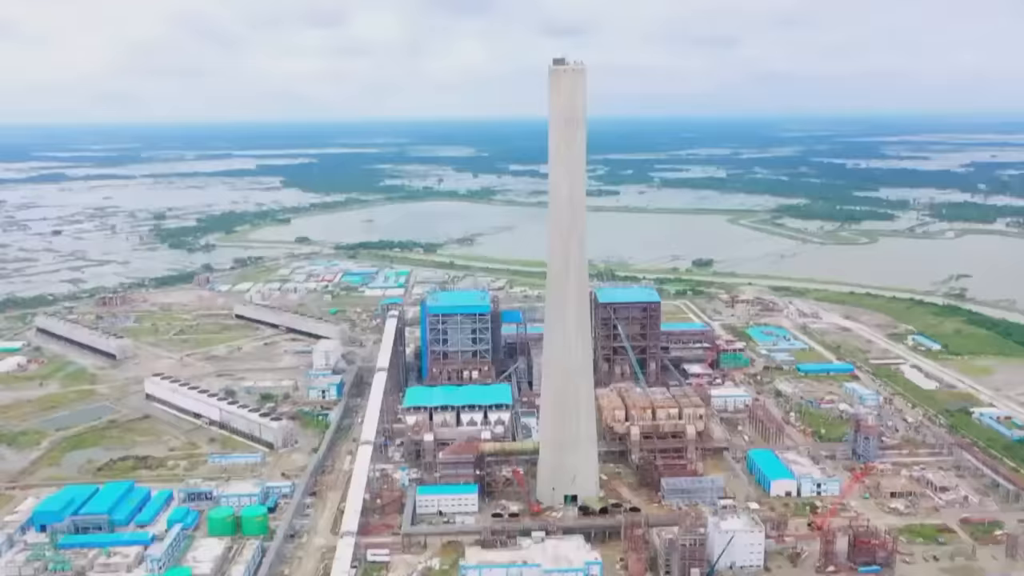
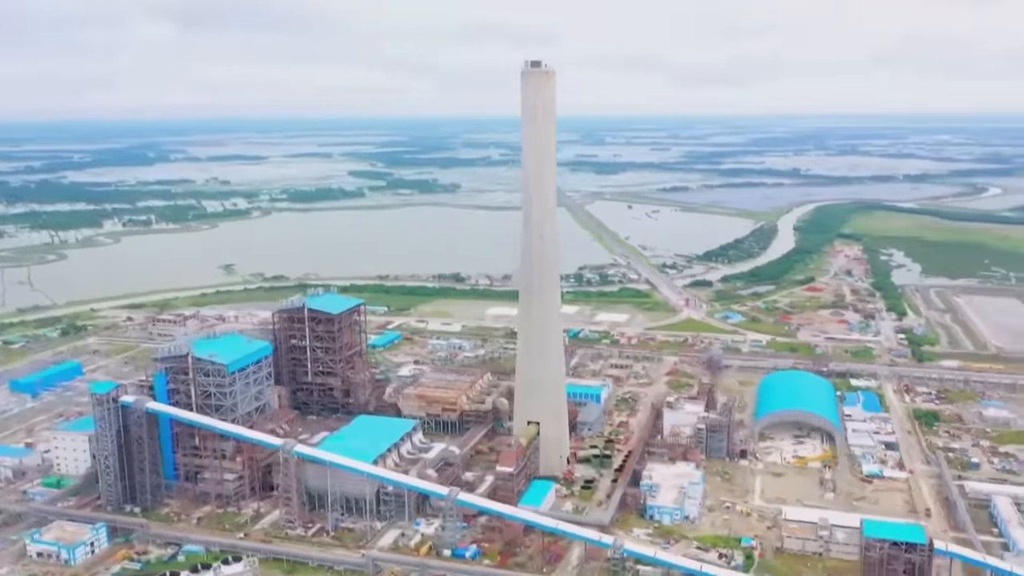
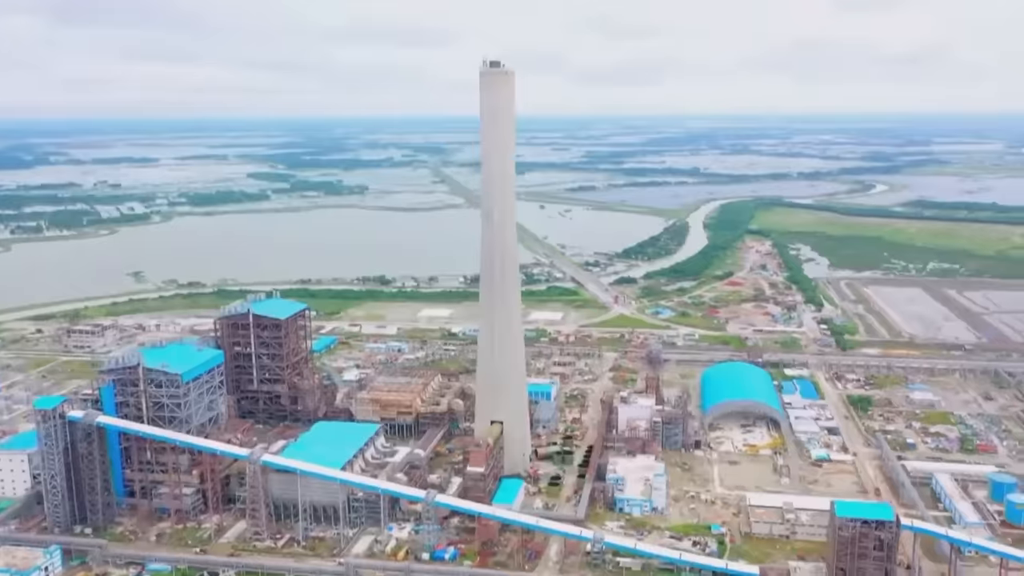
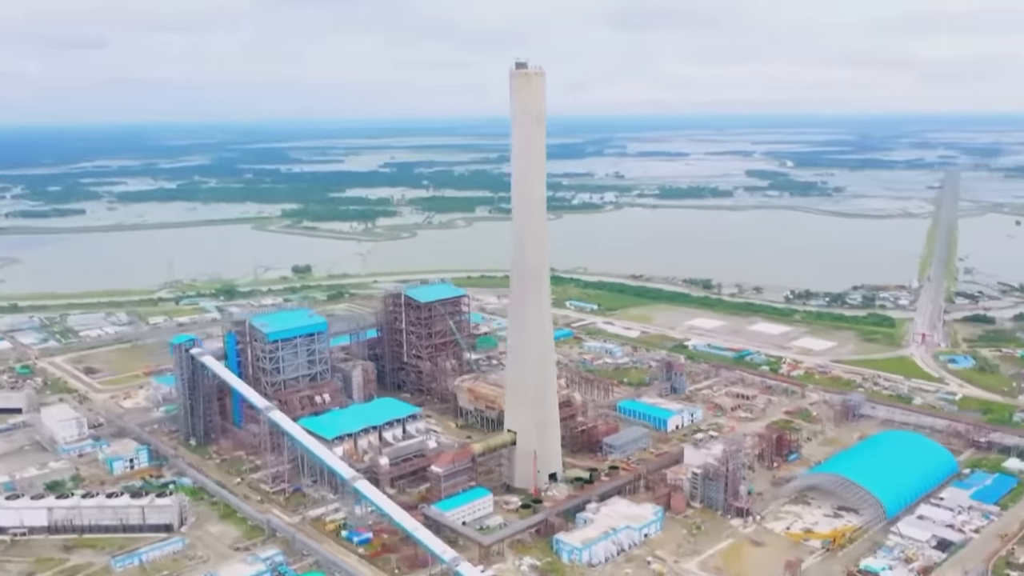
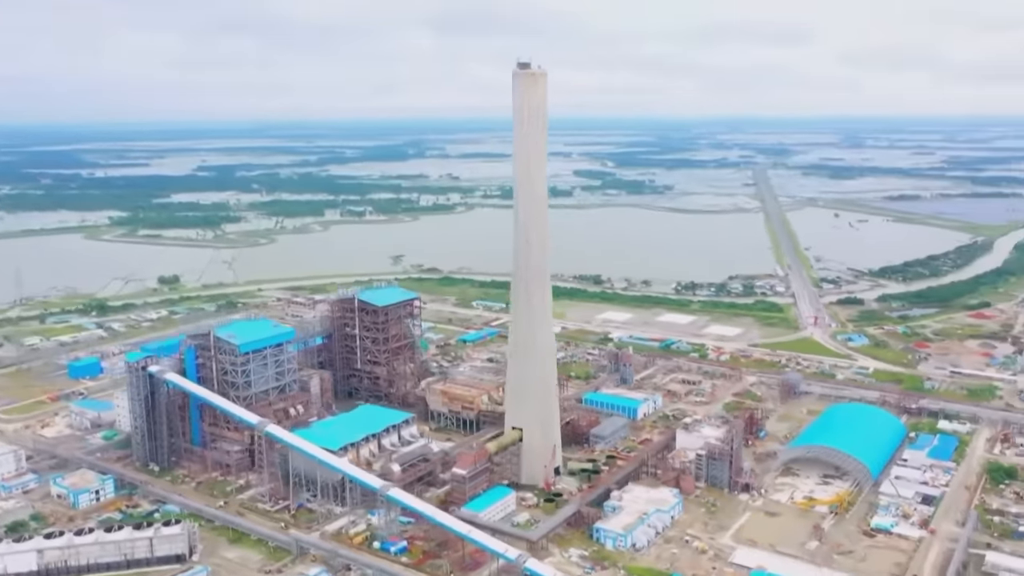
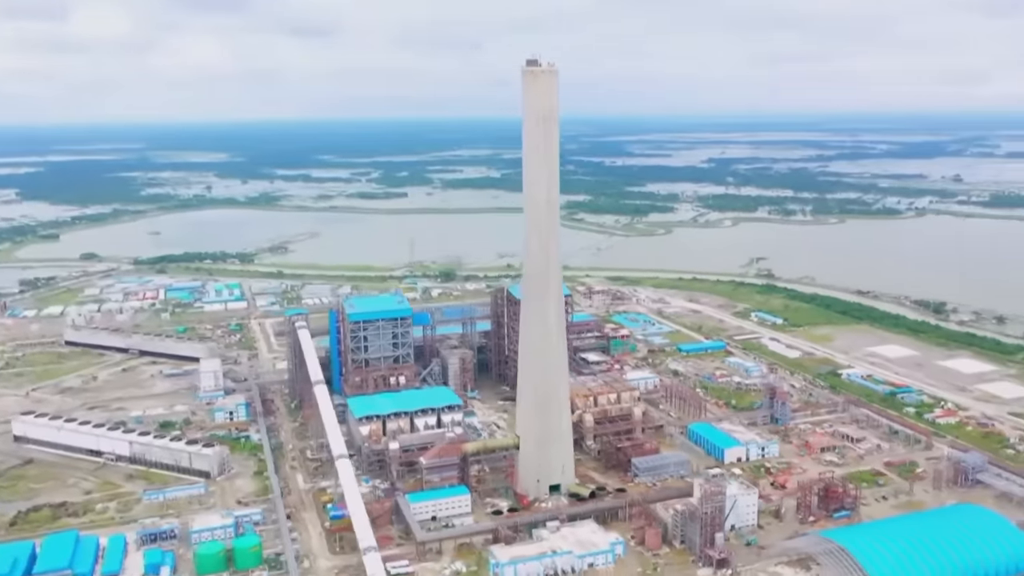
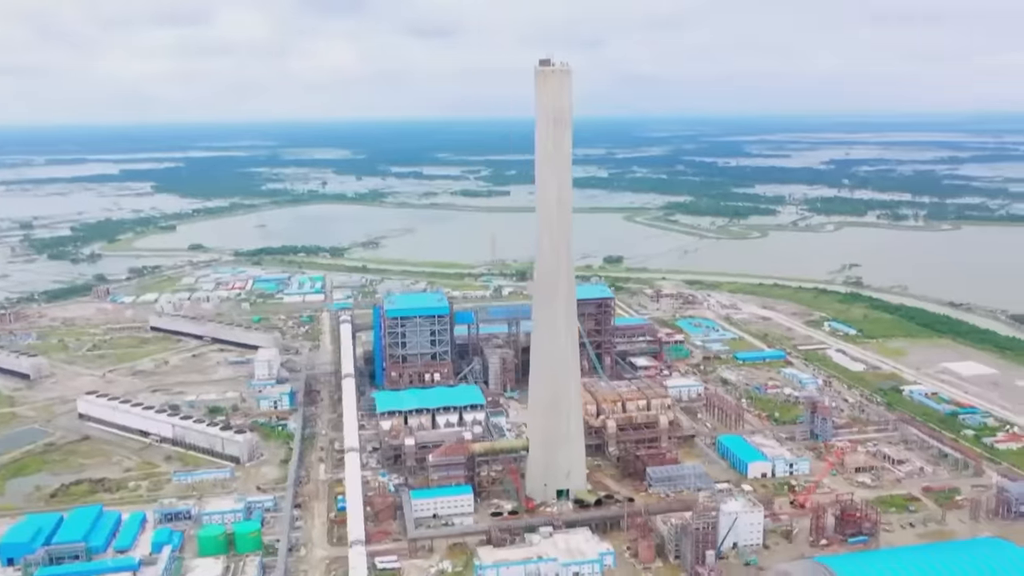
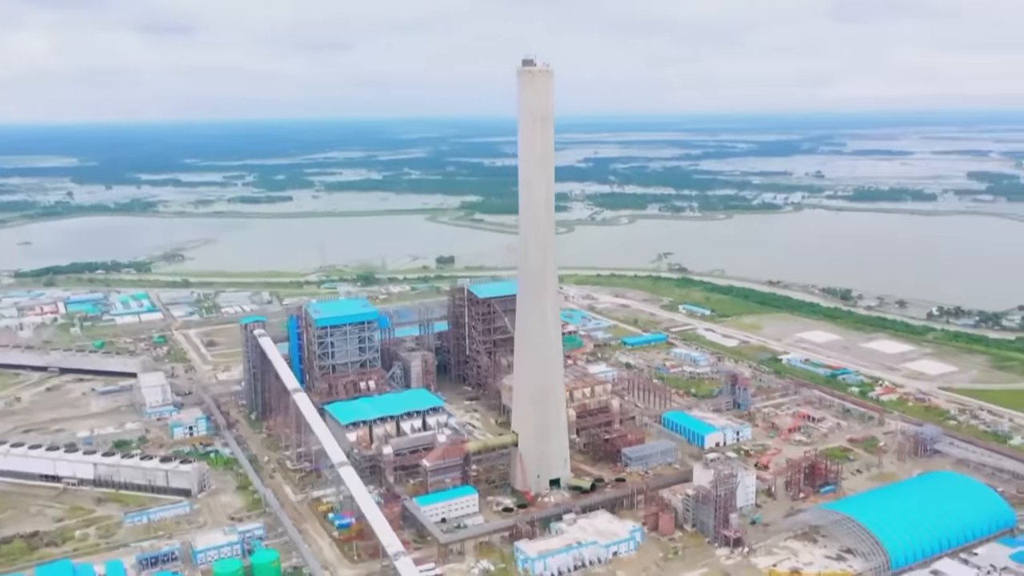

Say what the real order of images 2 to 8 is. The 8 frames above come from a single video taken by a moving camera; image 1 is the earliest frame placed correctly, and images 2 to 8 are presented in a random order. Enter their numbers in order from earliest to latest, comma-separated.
7, 6, 8, 4, 5, 2, 3
